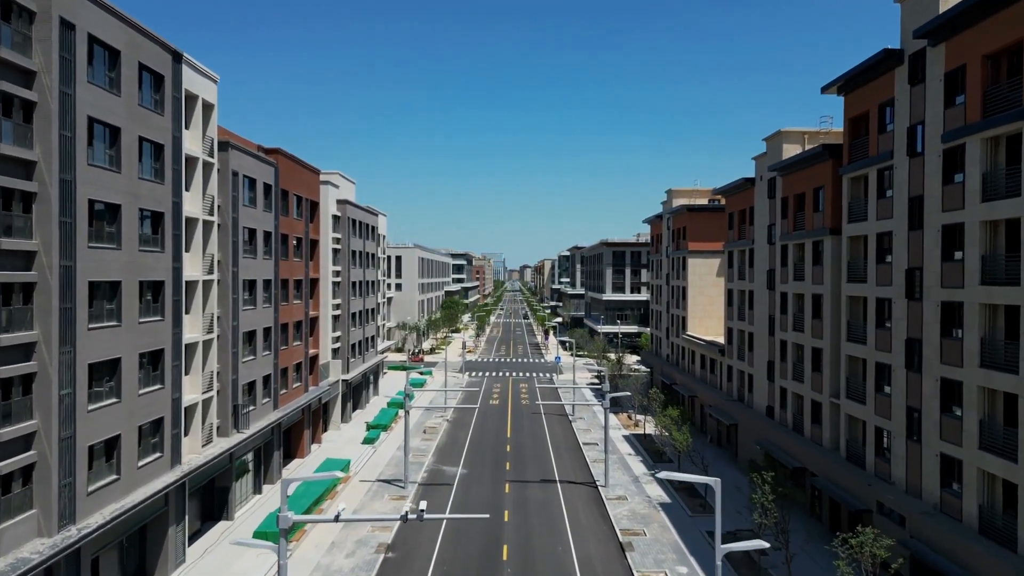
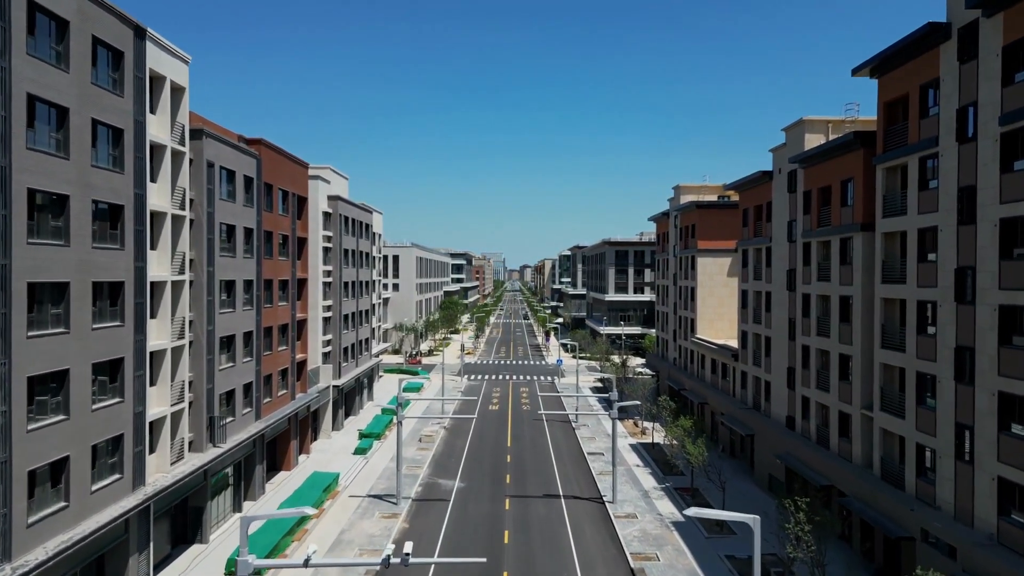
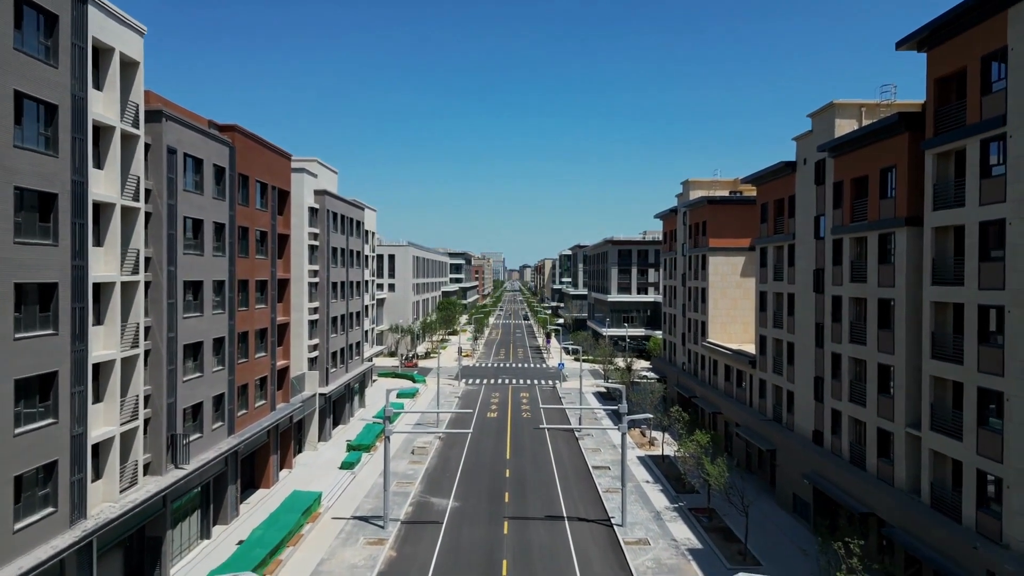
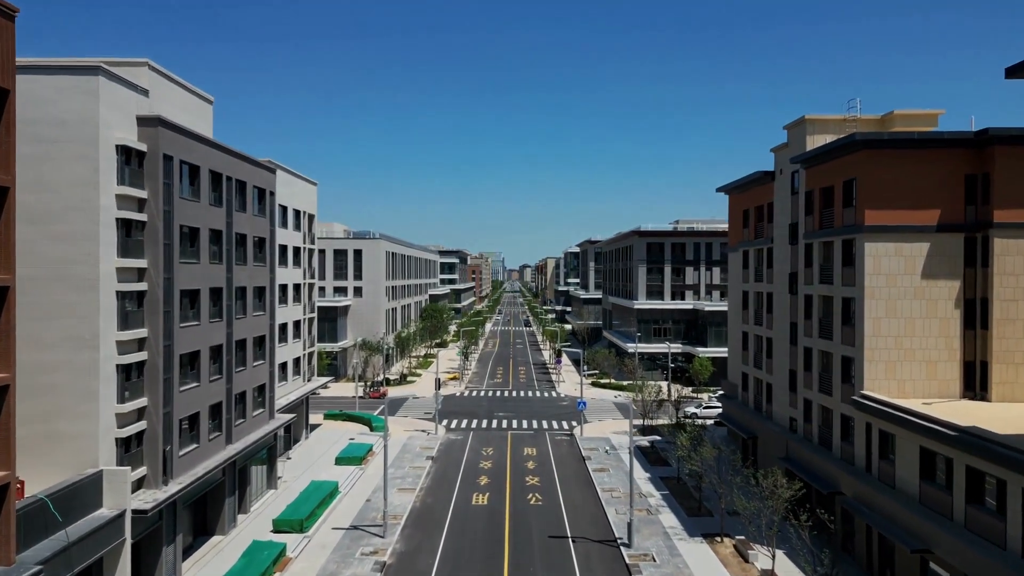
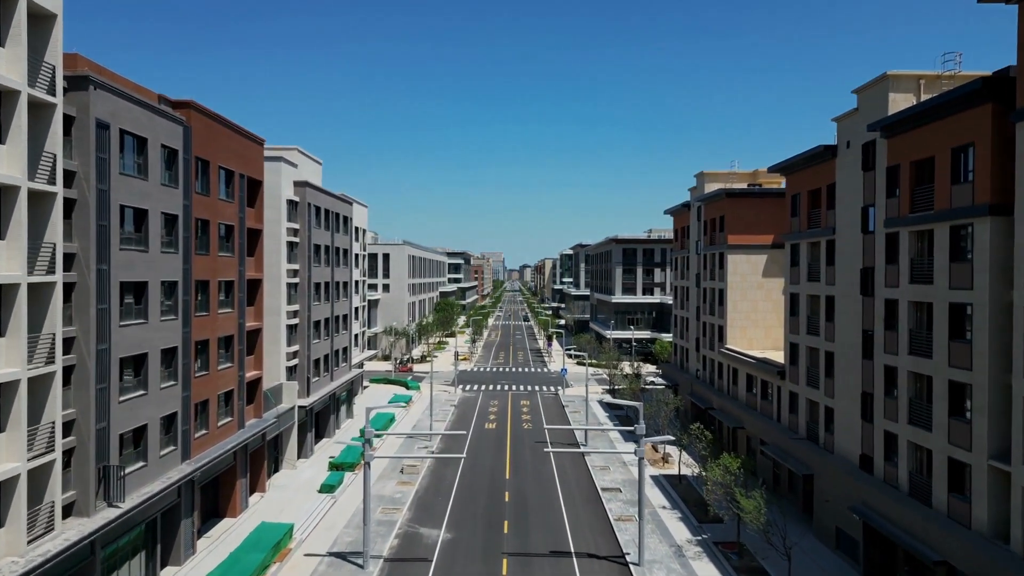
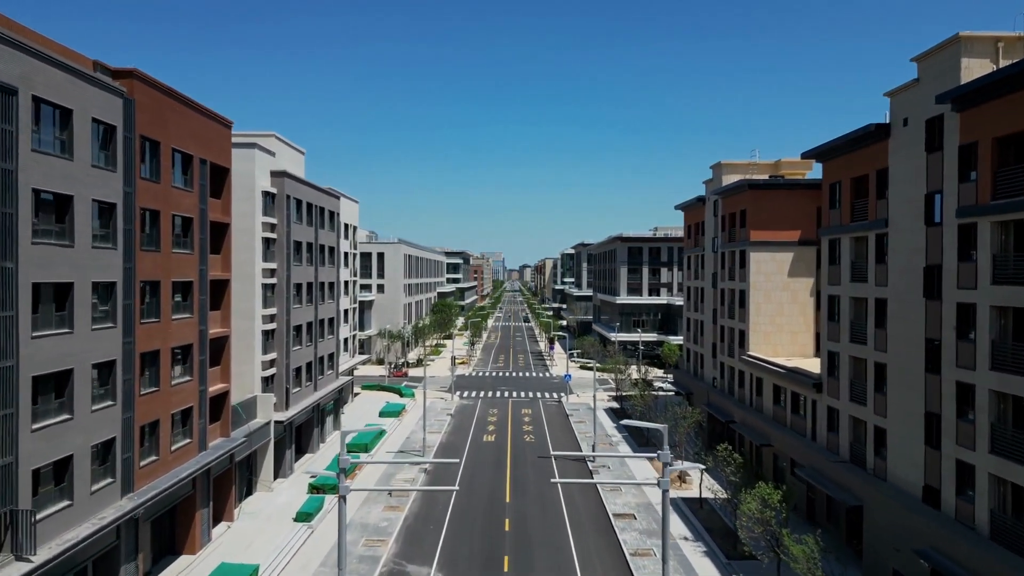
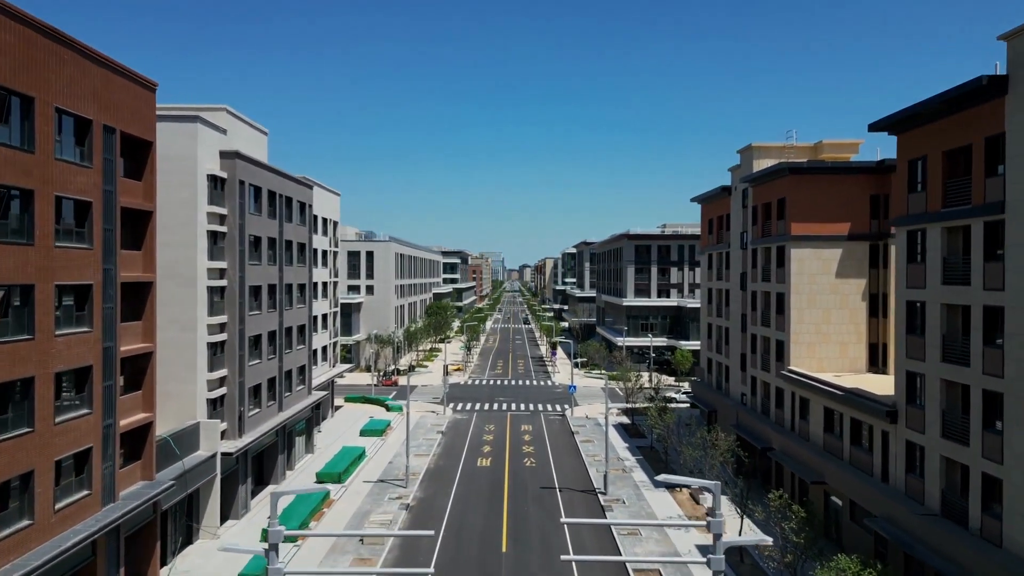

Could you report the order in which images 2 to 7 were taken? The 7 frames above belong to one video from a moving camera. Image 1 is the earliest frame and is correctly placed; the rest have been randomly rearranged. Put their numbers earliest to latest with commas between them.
2, 3, 5, 6, 7, 4
